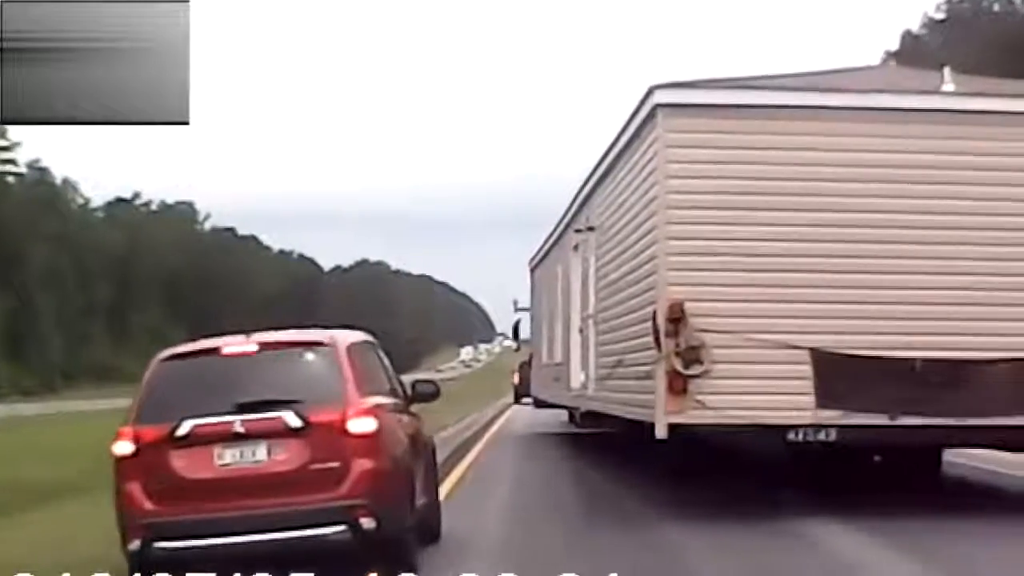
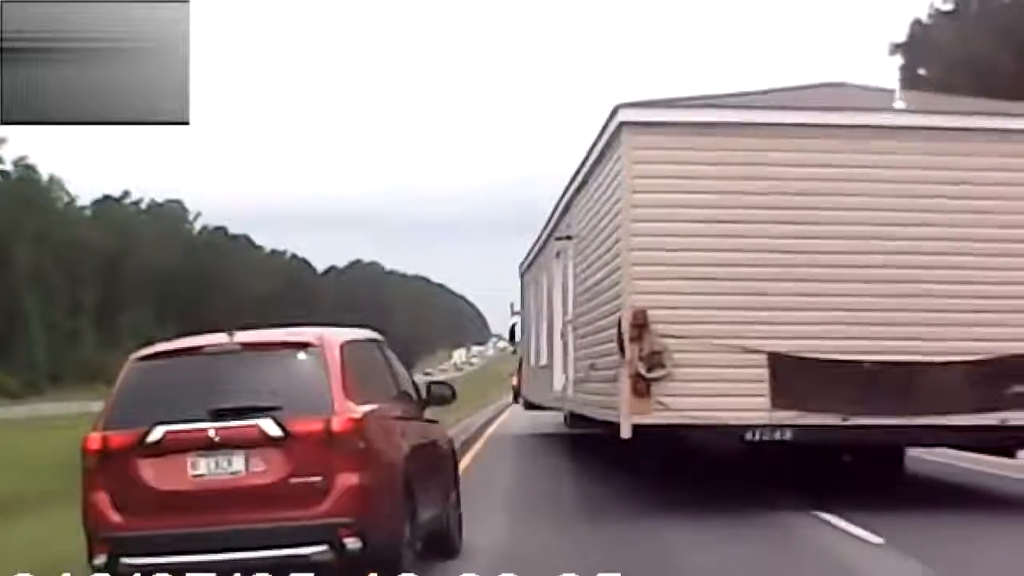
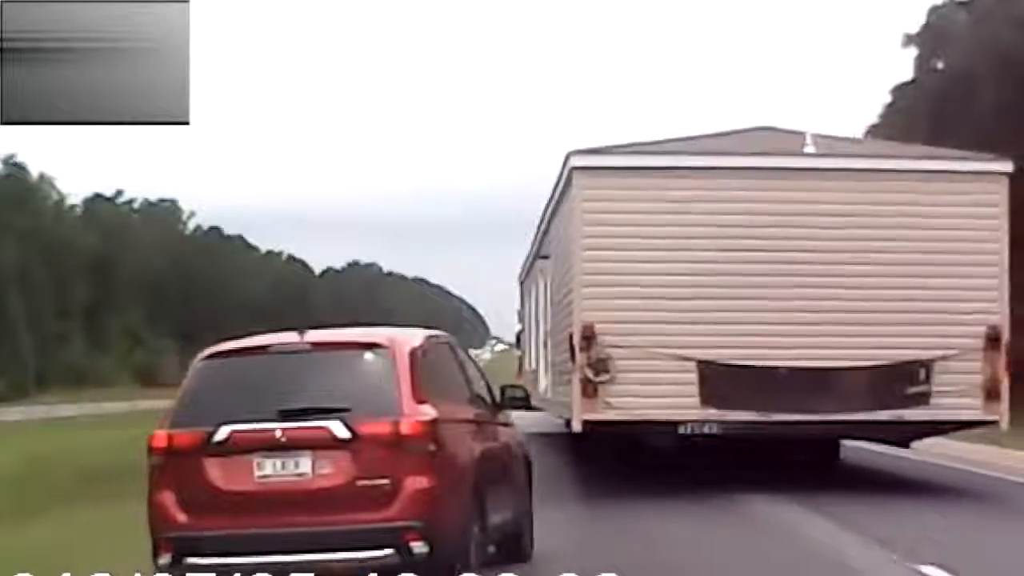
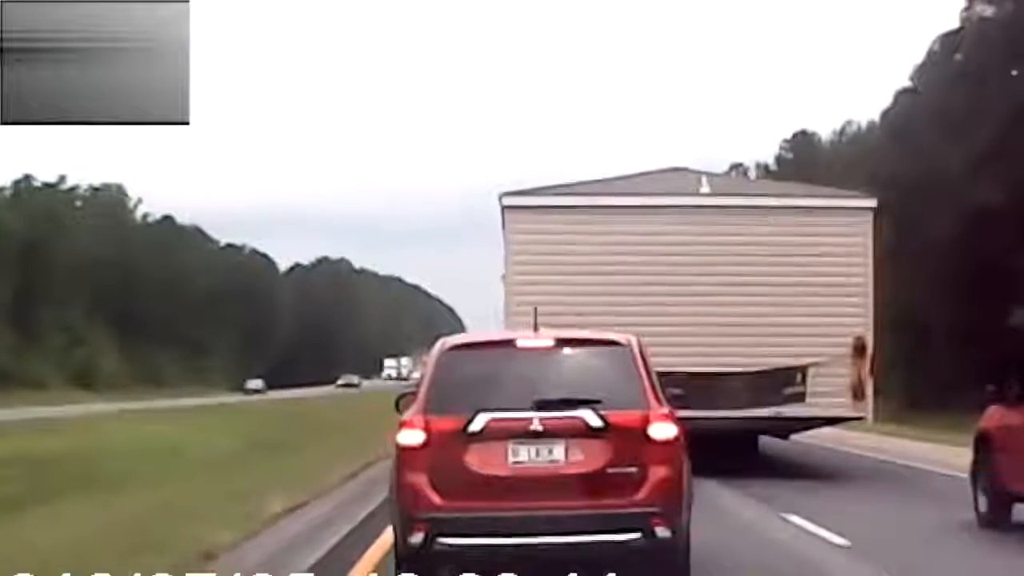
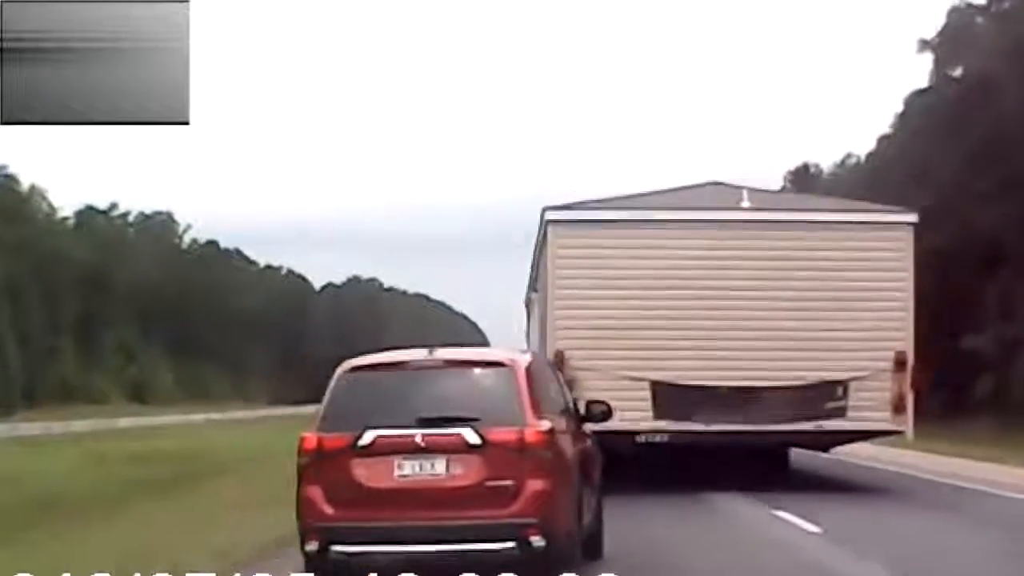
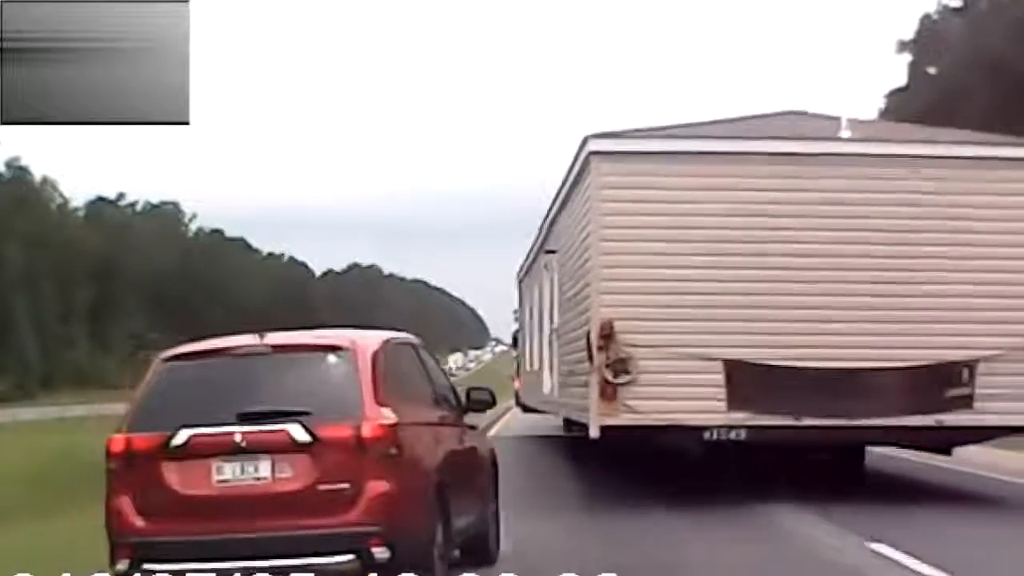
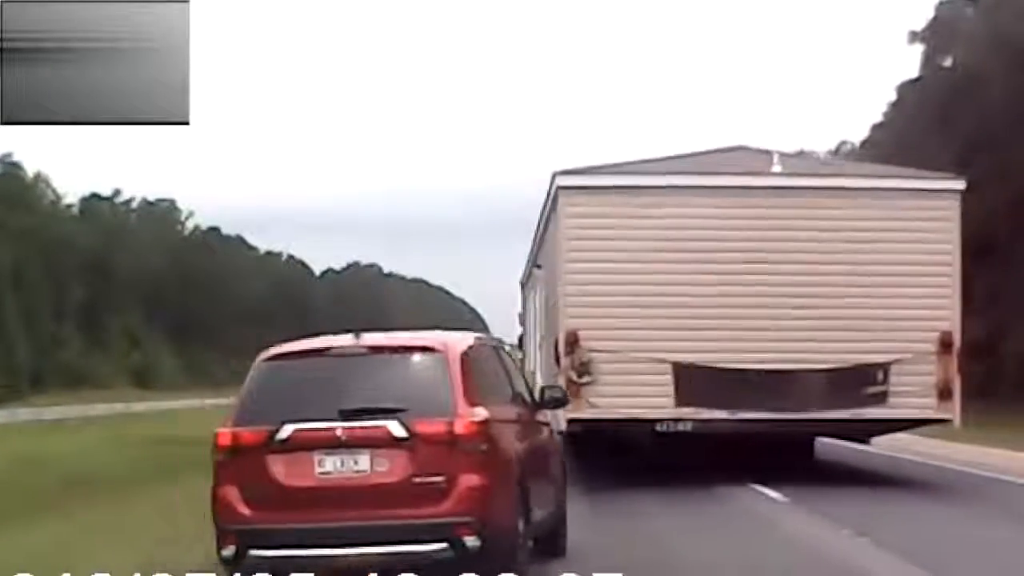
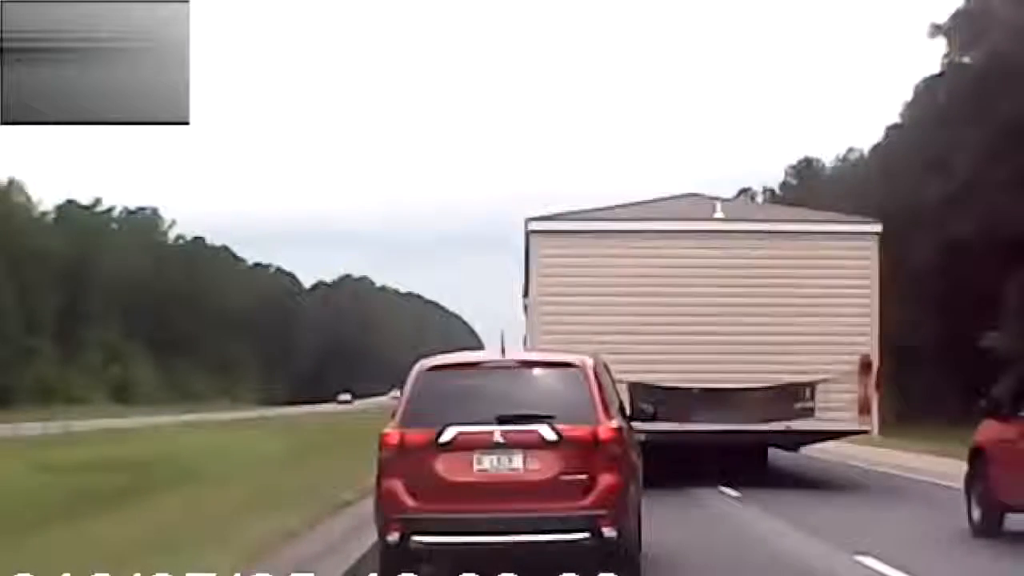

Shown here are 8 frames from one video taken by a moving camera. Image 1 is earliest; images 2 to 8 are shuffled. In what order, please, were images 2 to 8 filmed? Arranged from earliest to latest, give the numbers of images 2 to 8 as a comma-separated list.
2, 6, 3, 7, 5, 8, 4
